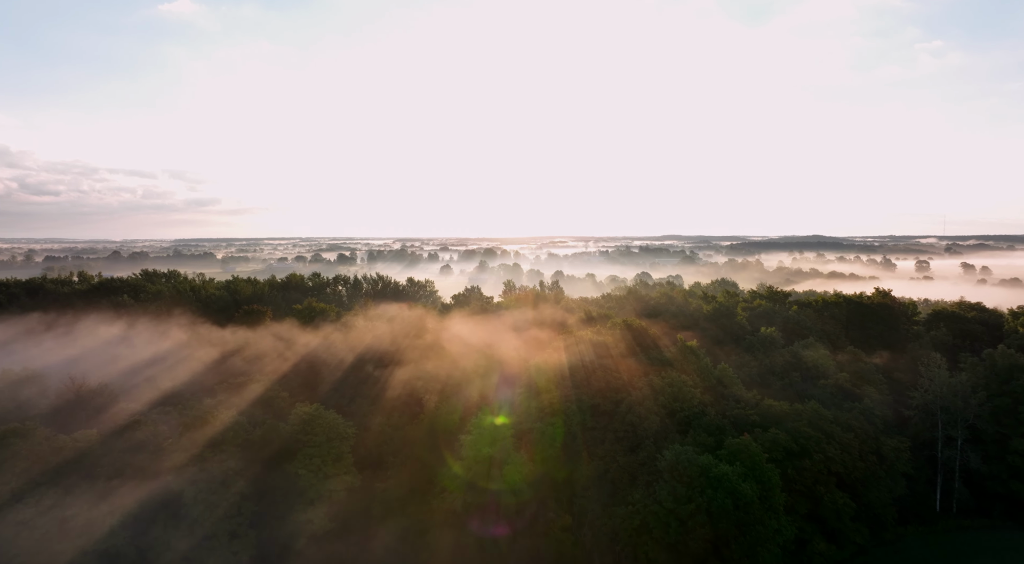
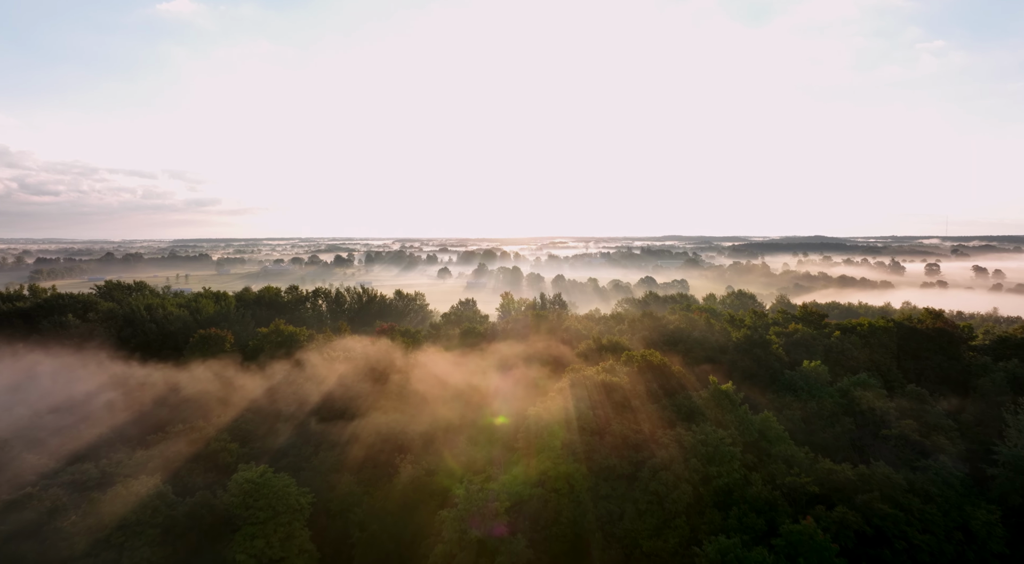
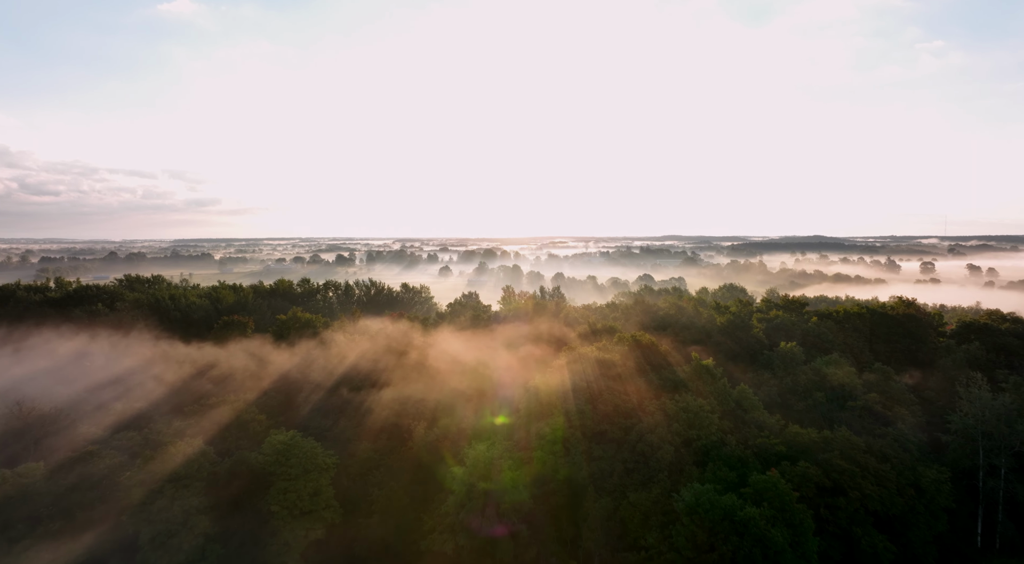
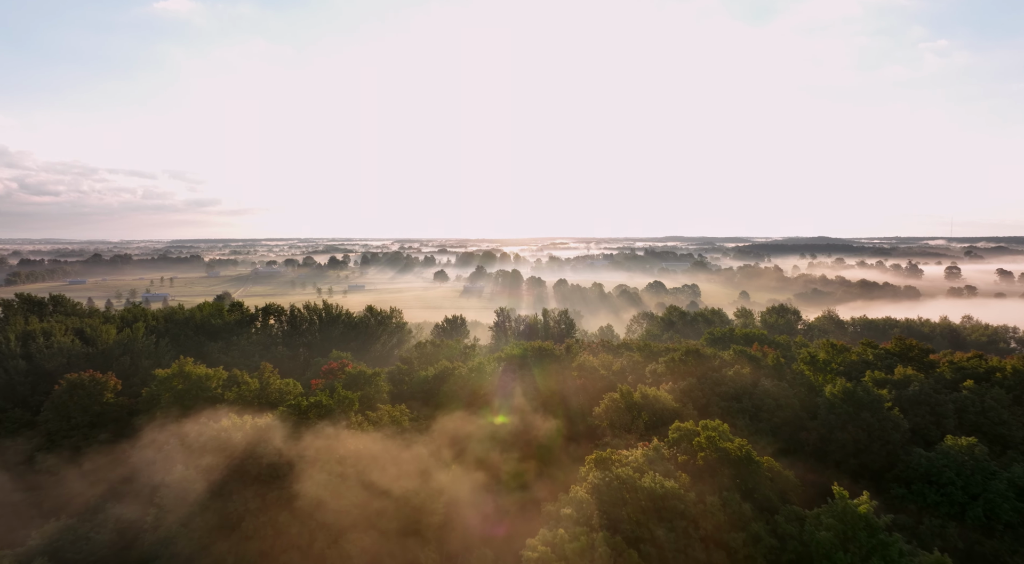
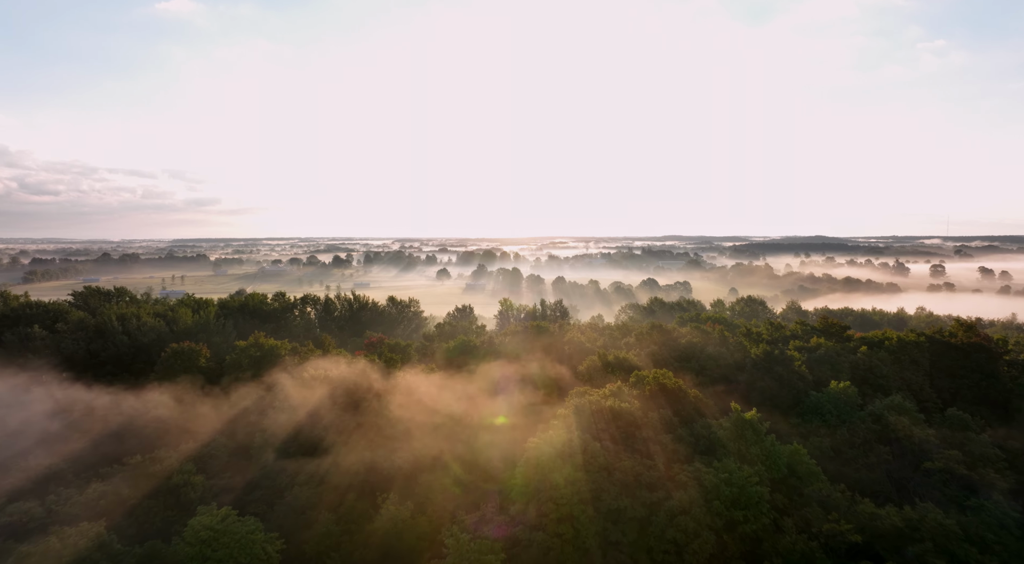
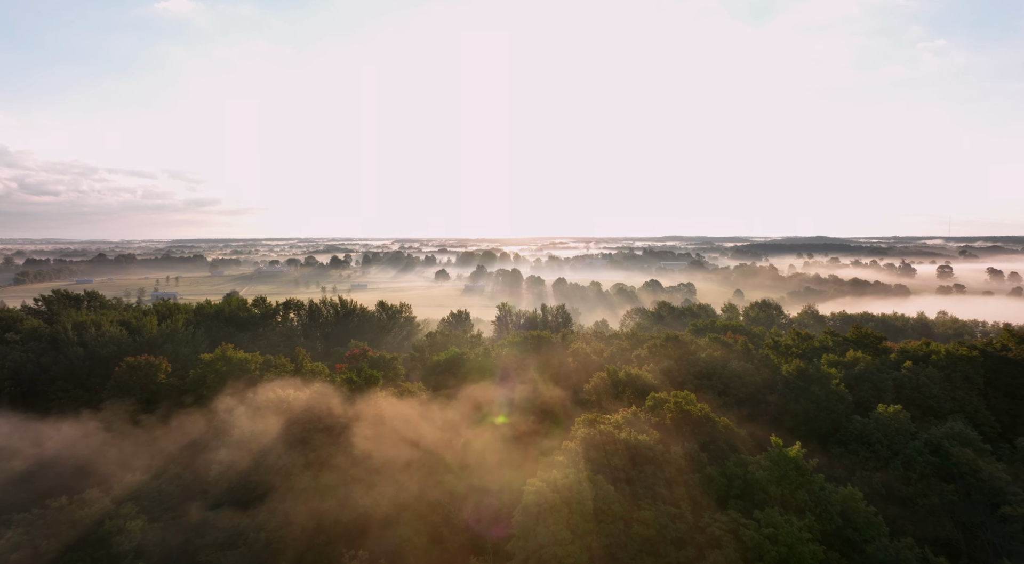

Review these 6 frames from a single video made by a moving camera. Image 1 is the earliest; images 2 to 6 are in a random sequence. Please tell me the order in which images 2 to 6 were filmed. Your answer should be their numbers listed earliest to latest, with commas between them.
3, 2, 5, 6, 4
